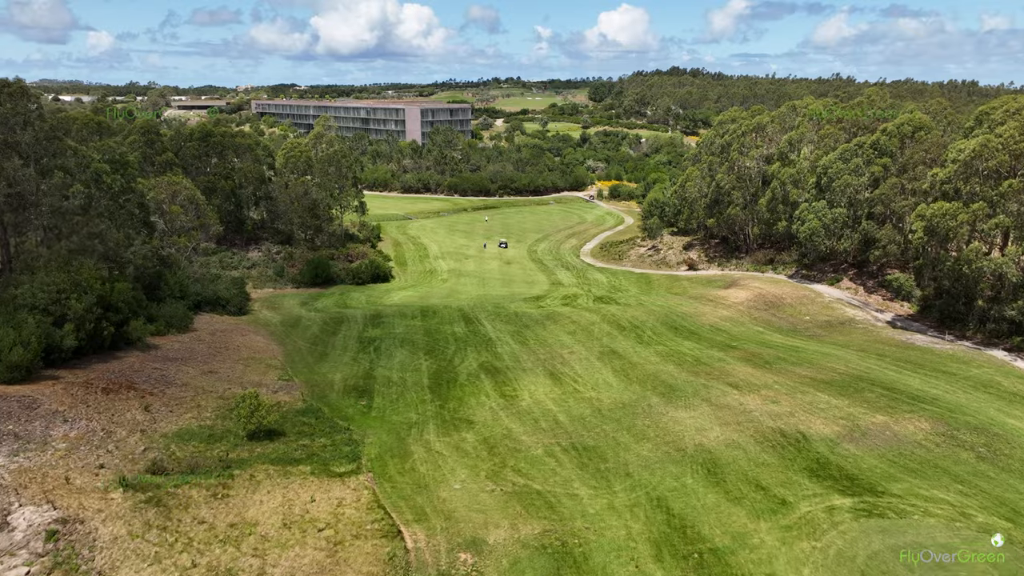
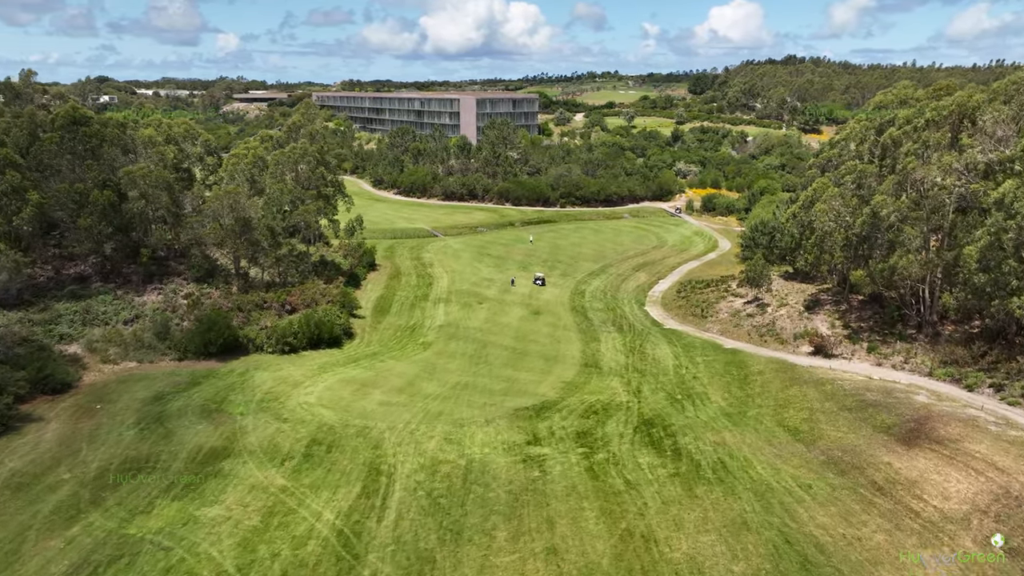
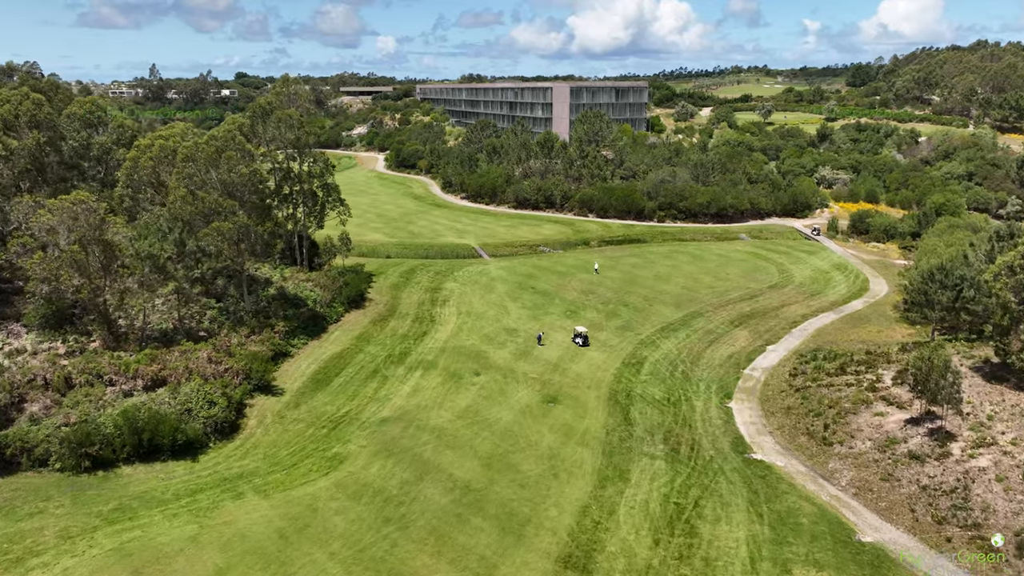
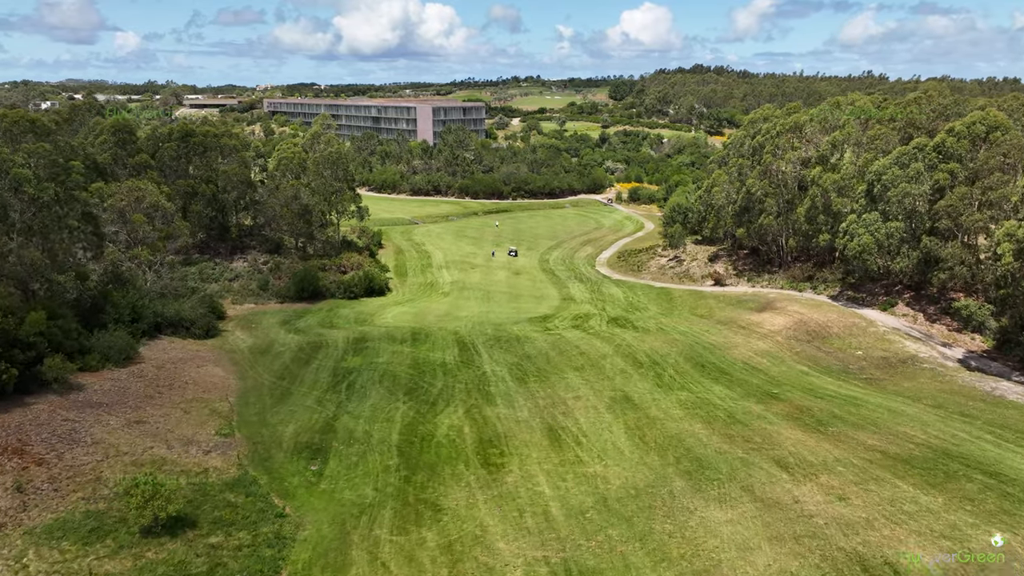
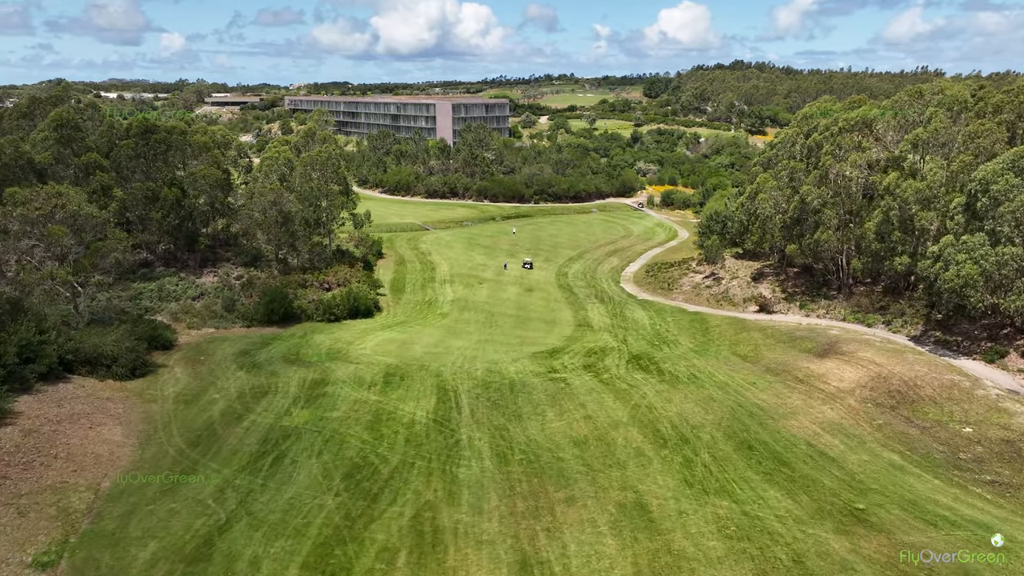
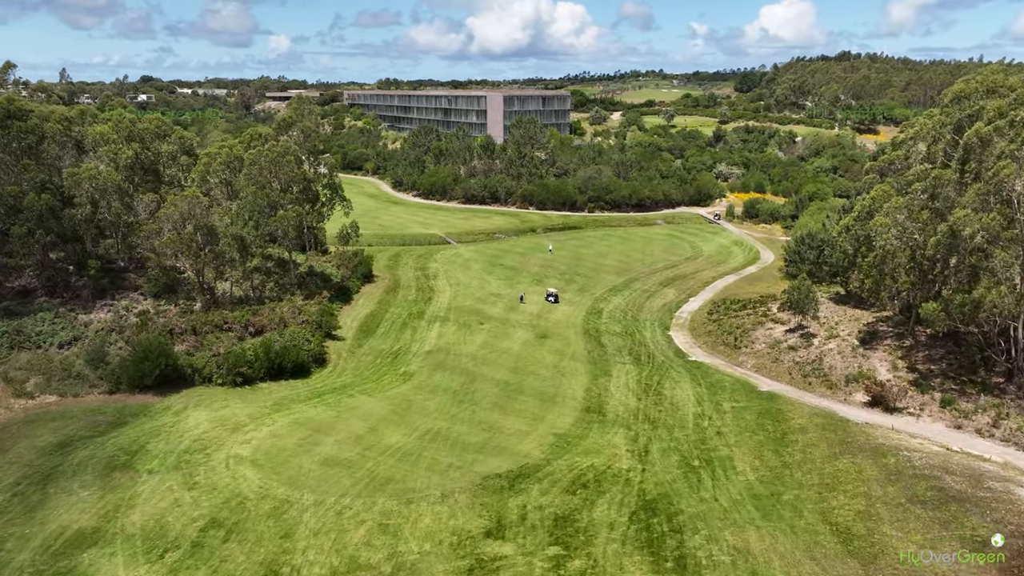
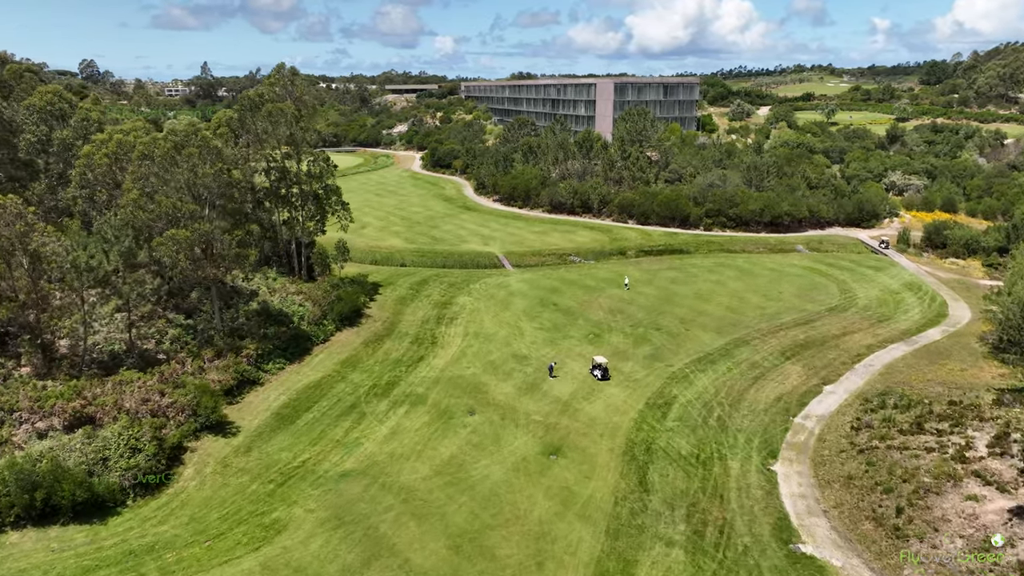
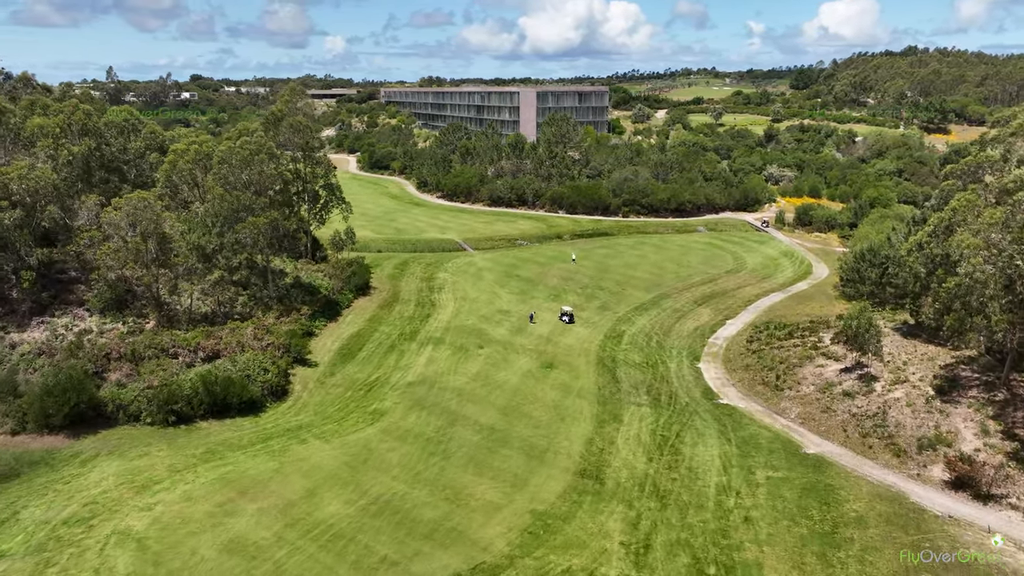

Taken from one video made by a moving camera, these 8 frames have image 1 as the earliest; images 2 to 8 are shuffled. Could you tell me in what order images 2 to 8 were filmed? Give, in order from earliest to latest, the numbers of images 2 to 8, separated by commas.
4, 5, 2, 6, 8, 3, 7
